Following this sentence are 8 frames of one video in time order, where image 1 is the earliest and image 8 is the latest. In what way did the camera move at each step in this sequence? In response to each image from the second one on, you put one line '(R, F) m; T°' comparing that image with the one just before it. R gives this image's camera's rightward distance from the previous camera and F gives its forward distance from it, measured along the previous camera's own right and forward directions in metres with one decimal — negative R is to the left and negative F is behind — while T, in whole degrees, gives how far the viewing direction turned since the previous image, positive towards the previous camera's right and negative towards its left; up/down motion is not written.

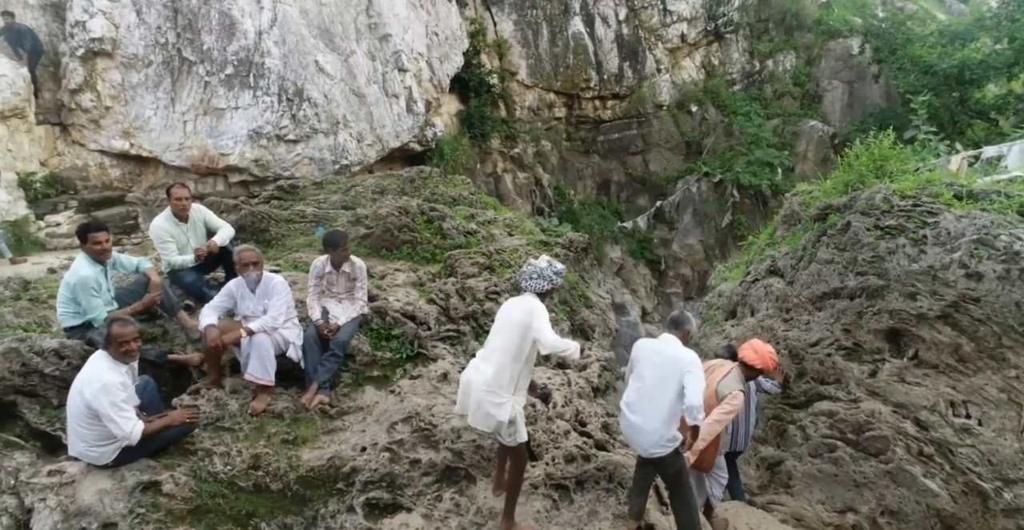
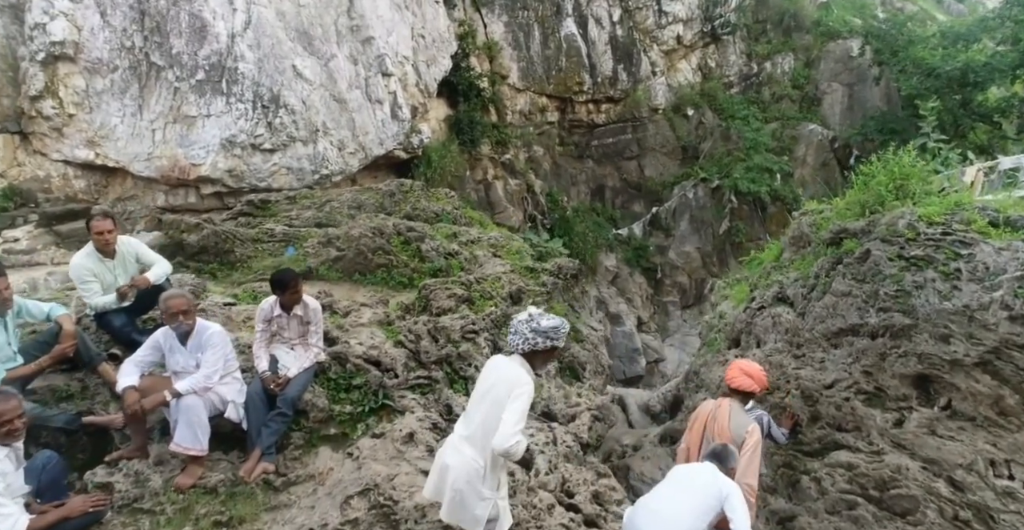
(+0.1, +0.5) m; 0°
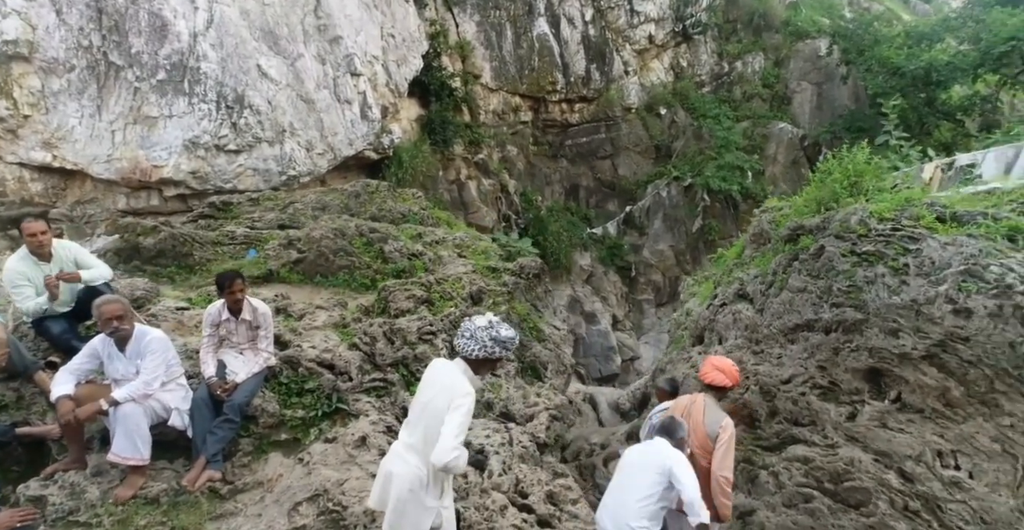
(+0.2, 0.0) m; +2°
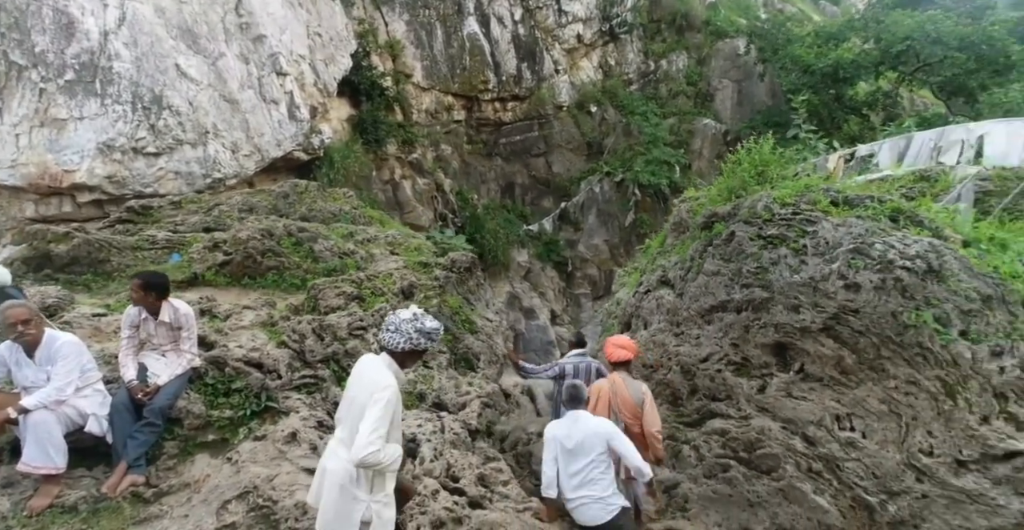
(+0.1, -0.1) m; +6°
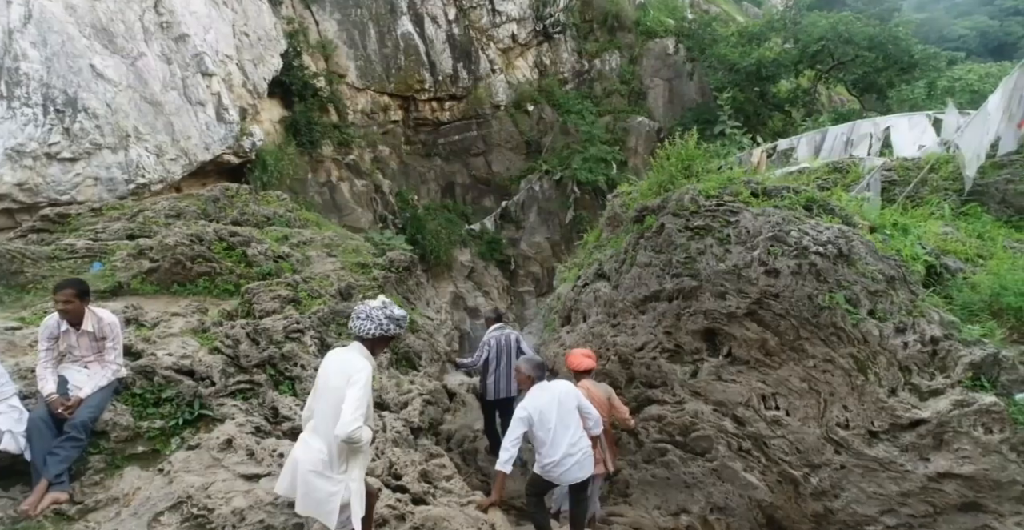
(+0.1, 0.0) m; +6°
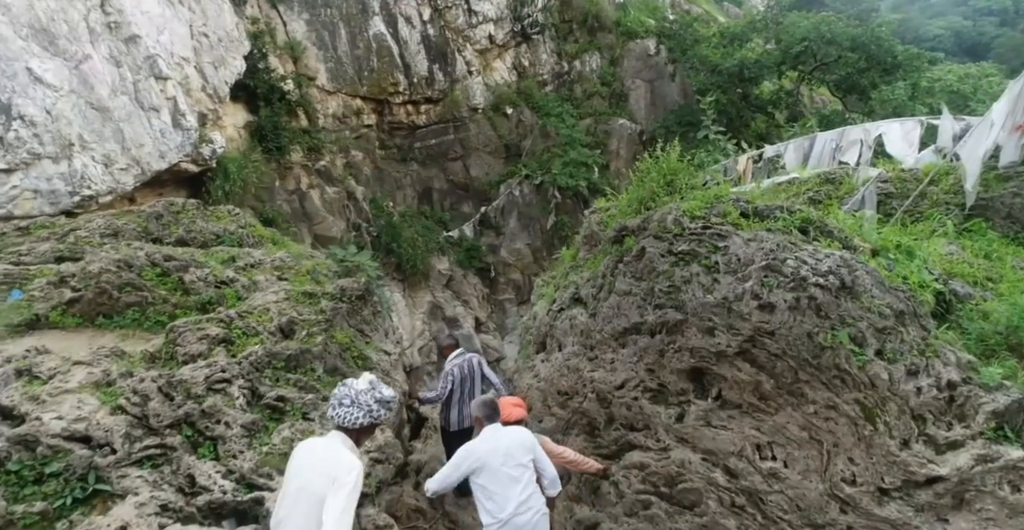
(+0.2, +0.5) m; +2°
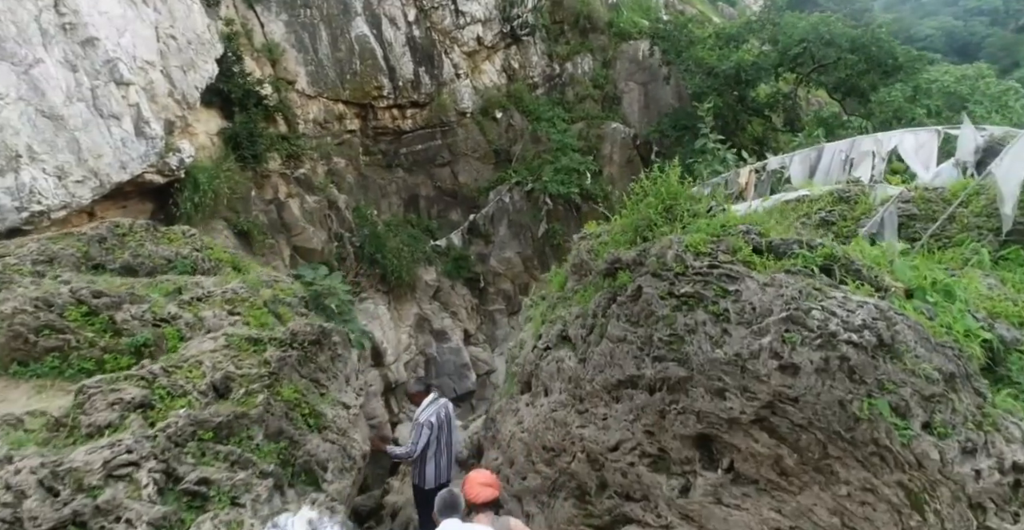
(+0.1, +0.6) m; +1°
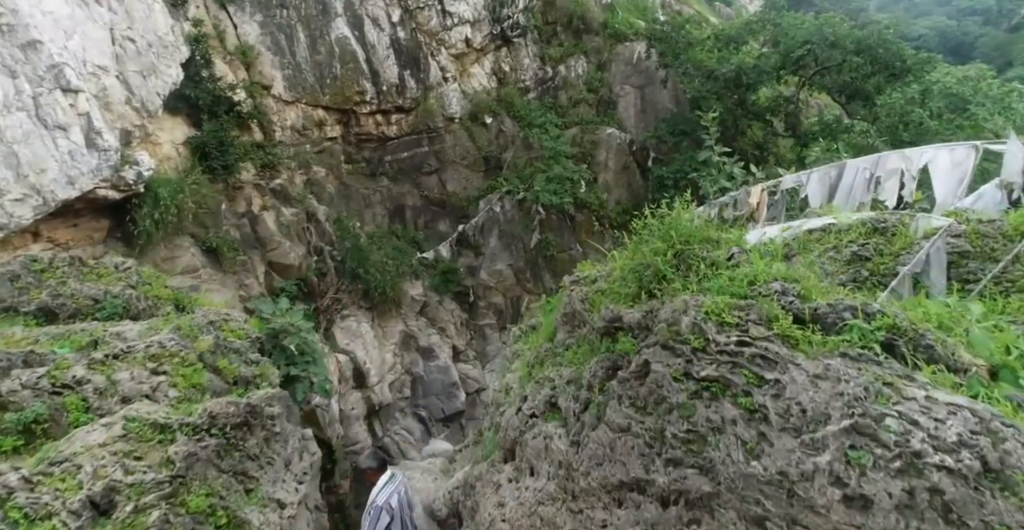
(+0.1, +0.8) m; 0°
